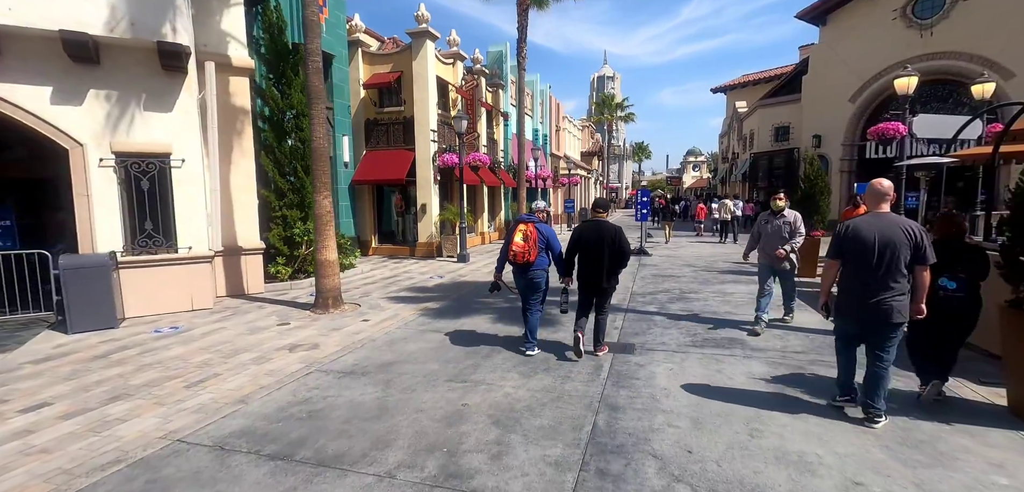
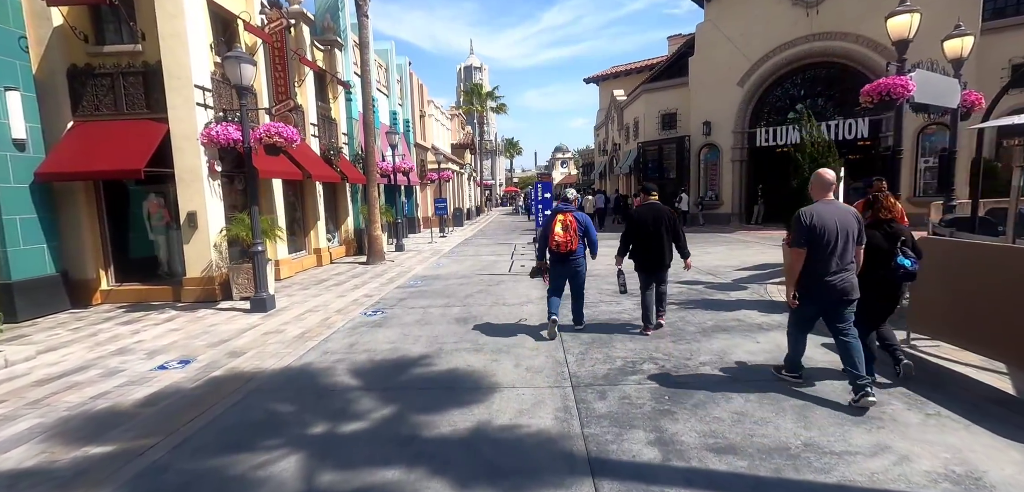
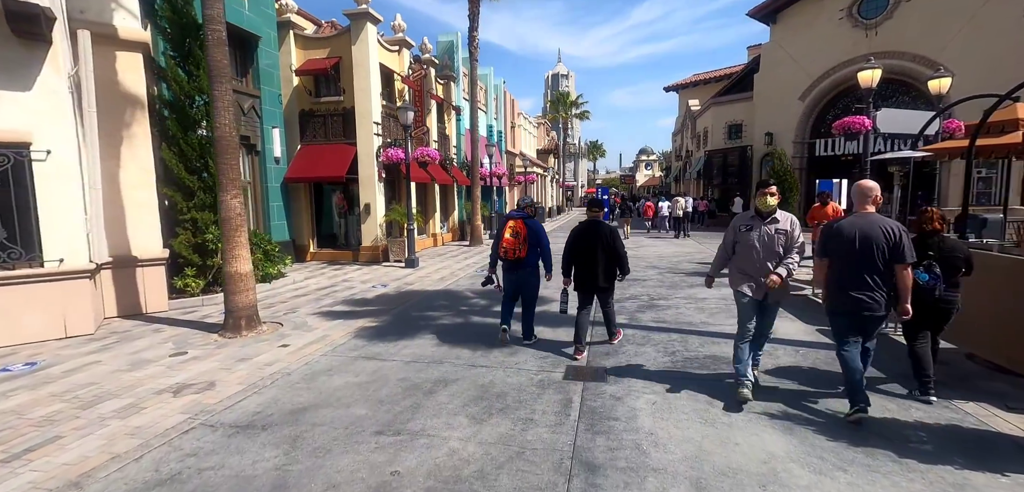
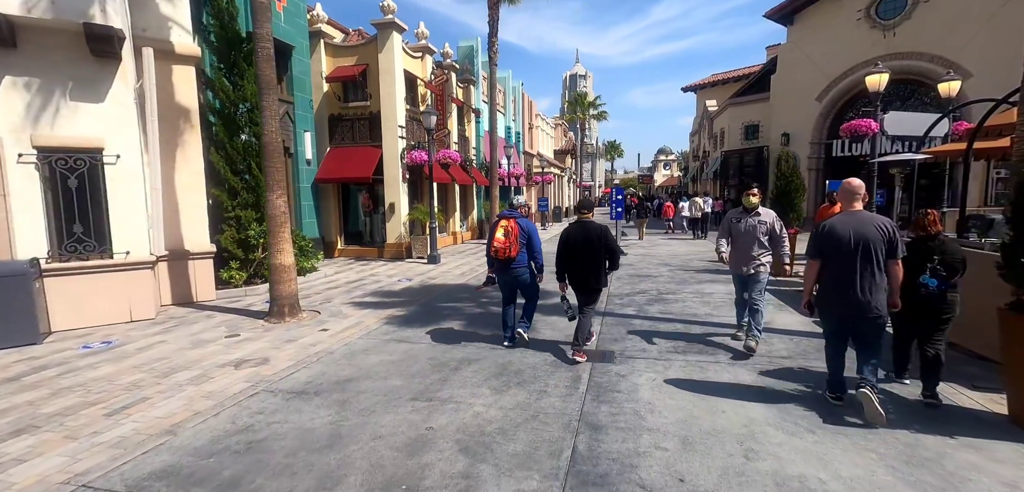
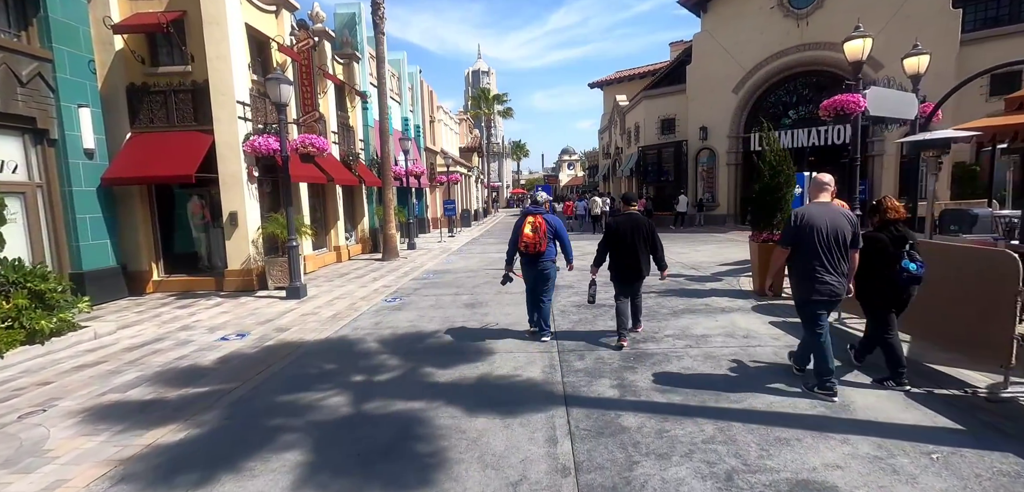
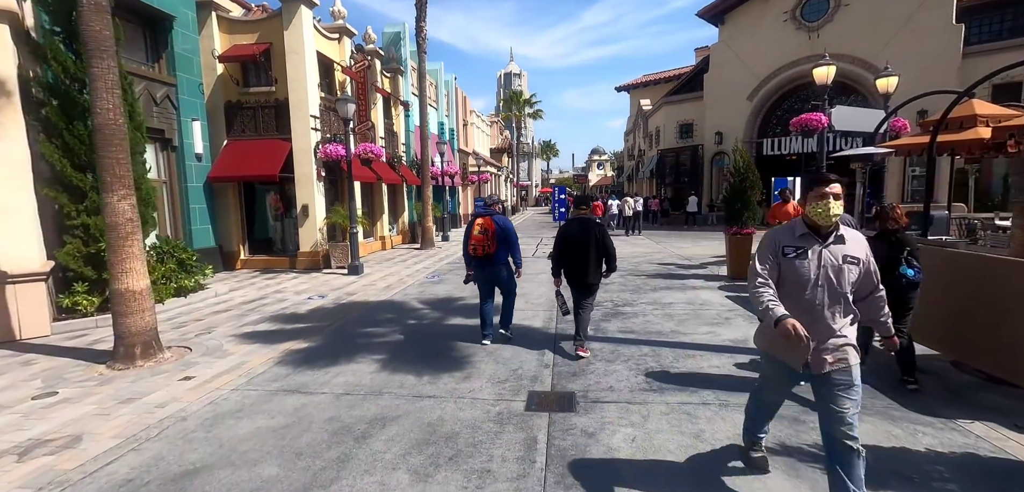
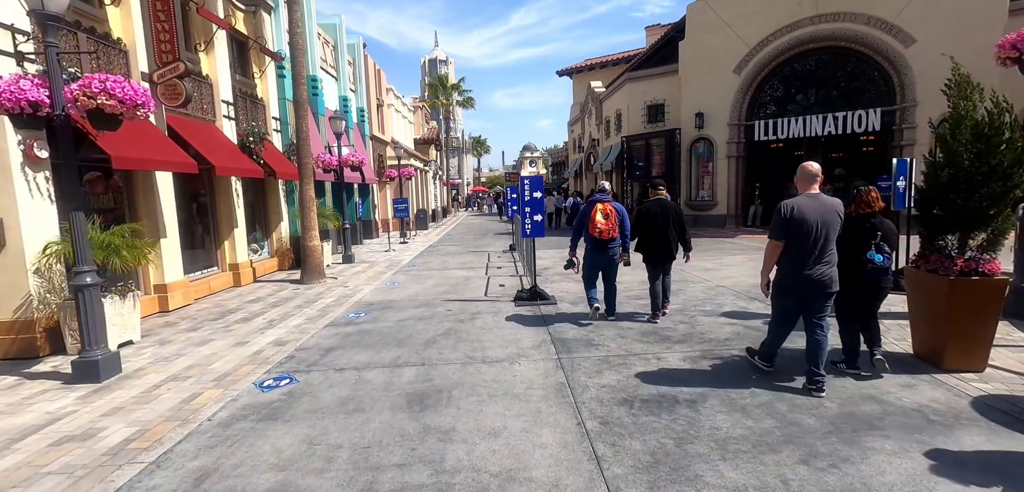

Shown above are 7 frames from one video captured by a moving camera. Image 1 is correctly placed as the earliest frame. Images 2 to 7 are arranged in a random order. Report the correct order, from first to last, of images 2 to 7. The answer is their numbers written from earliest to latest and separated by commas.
4, 3, 6, 5, 2, 7
